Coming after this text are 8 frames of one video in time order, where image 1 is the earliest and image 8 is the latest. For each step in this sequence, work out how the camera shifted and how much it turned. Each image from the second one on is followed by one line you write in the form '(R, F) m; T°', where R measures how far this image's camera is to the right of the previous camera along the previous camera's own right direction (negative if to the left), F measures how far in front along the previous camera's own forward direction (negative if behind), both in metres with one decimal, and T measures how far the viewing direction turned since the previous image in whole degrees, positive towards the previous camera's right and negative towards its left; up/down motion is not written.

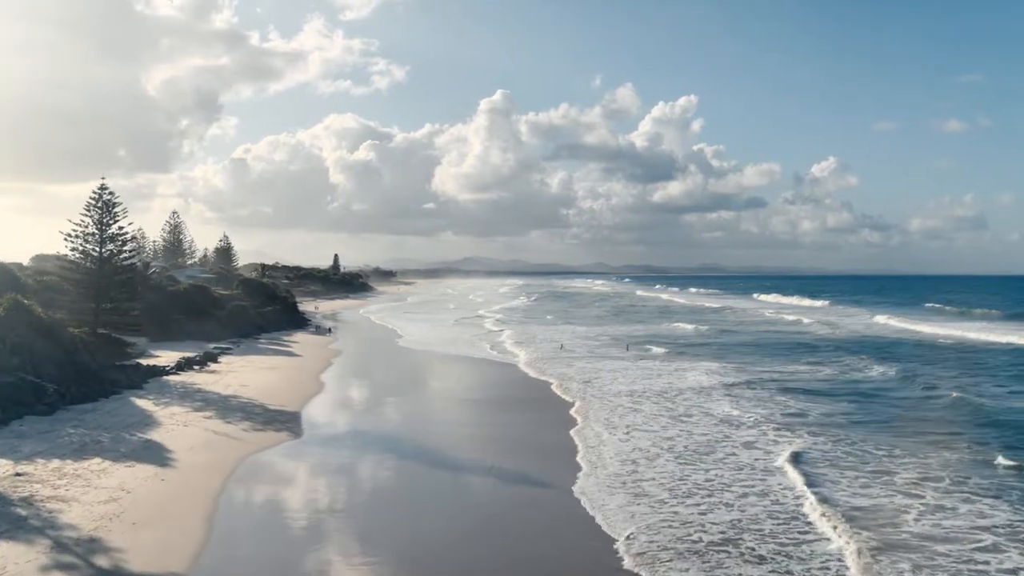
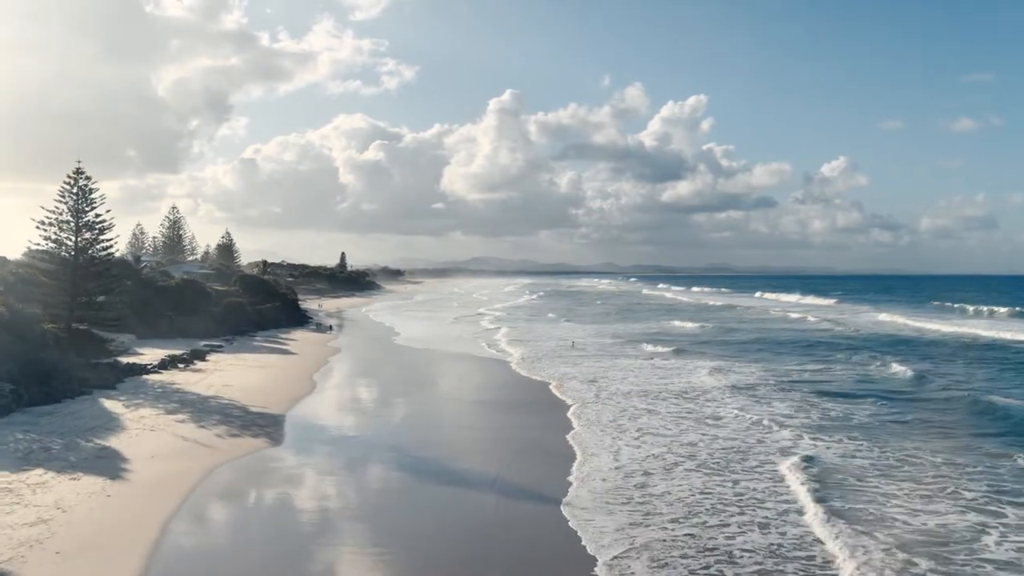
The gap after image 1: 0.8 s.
(+0.1, +2.0) m; -1°
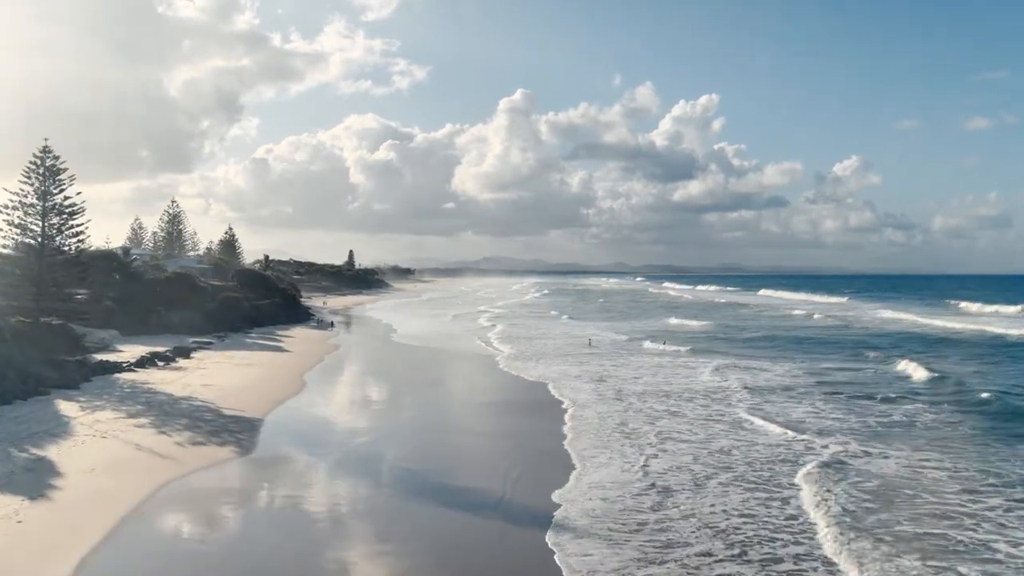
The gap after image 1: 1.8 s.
(0.0, +2.3) m; -1°
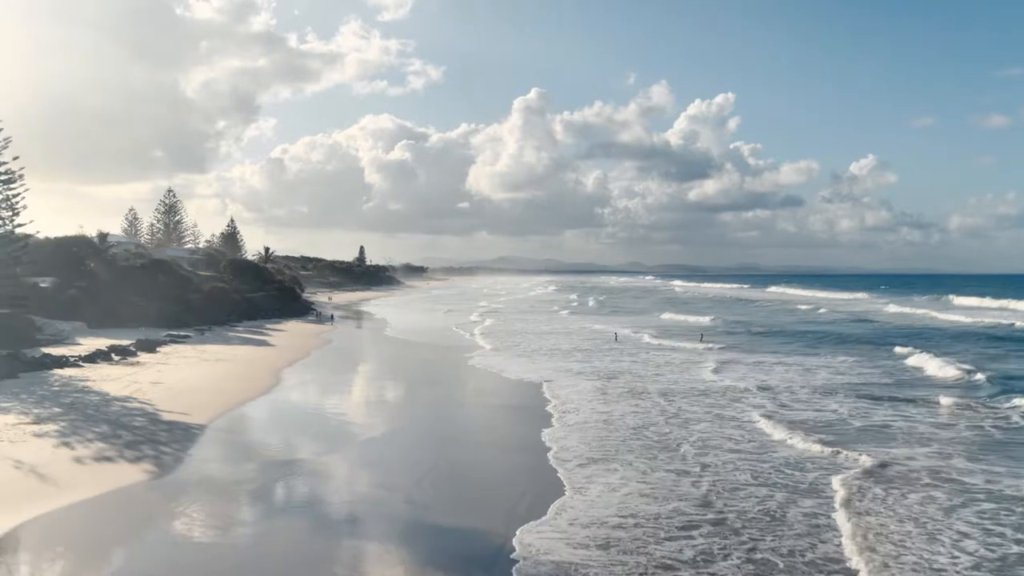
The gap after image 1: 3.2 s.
(+0.1, +3.5) m; -1°
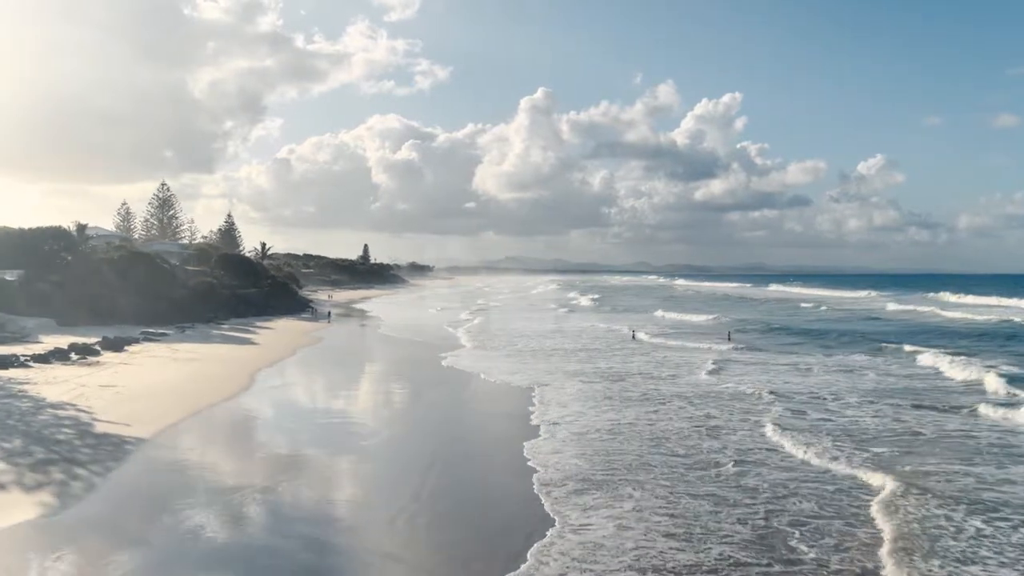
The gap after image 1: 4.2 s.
(0.0, +2.3) m; -1°
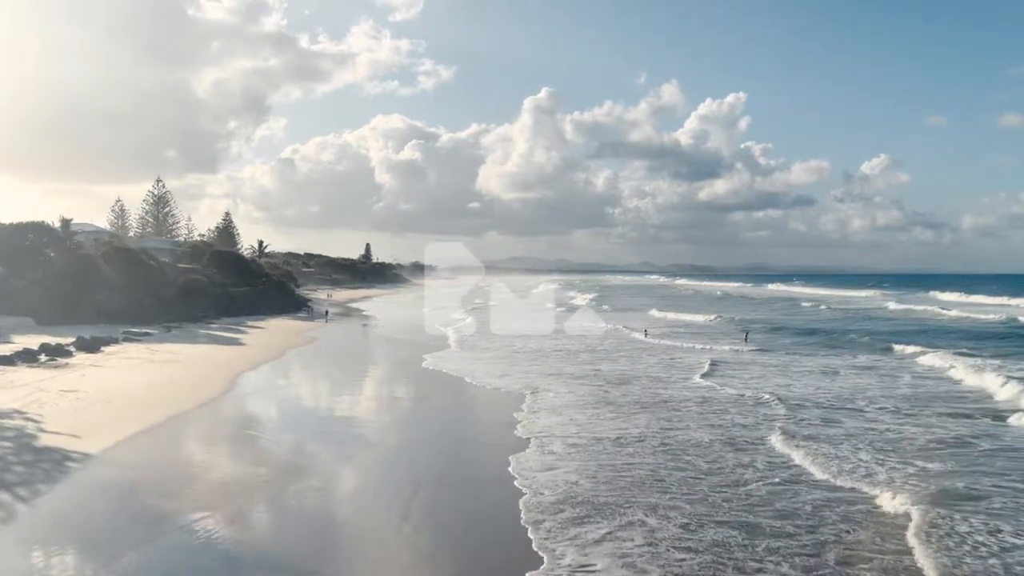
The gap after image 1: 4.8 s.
(0.0, +1.4) m; 0°
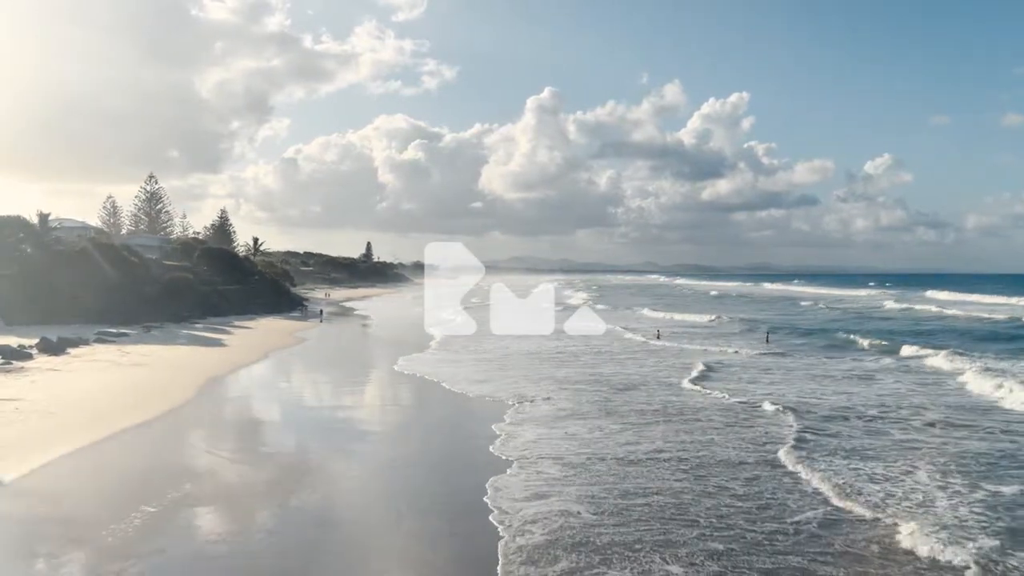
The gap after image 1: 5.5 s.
(+0.1, +1.5) m; 0°
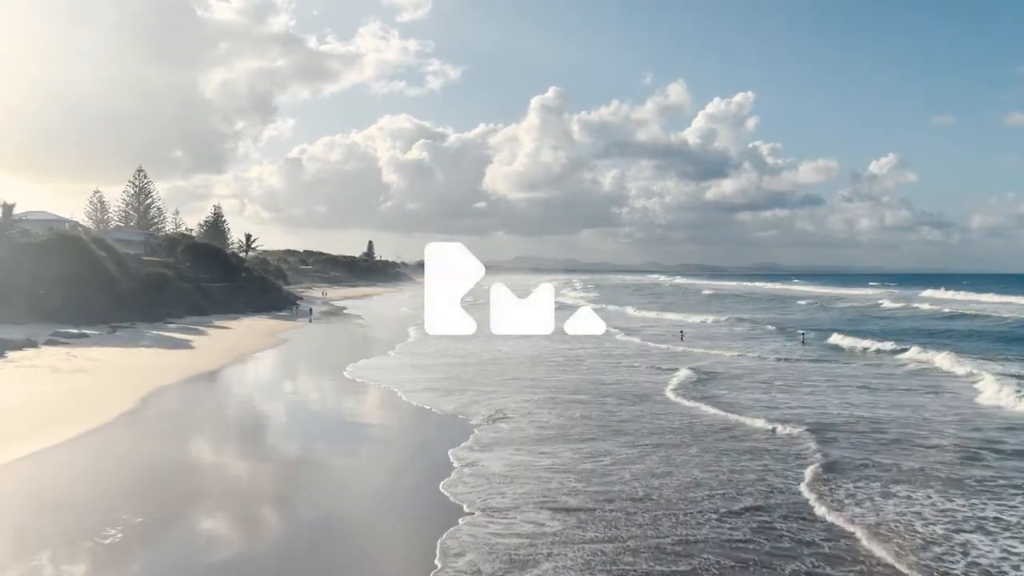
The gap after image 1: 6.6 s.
(+0.1, +2.2) m; 0°
